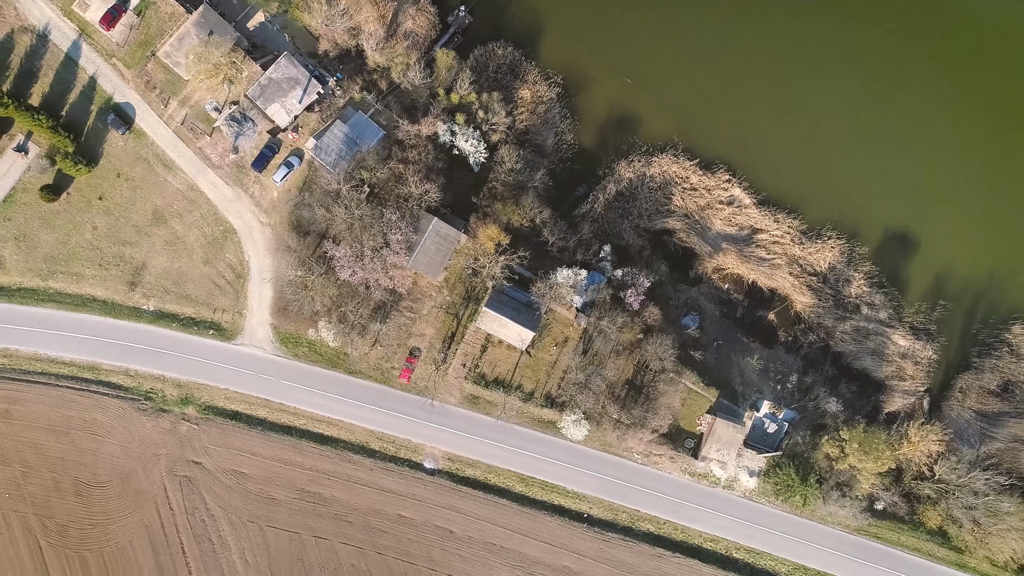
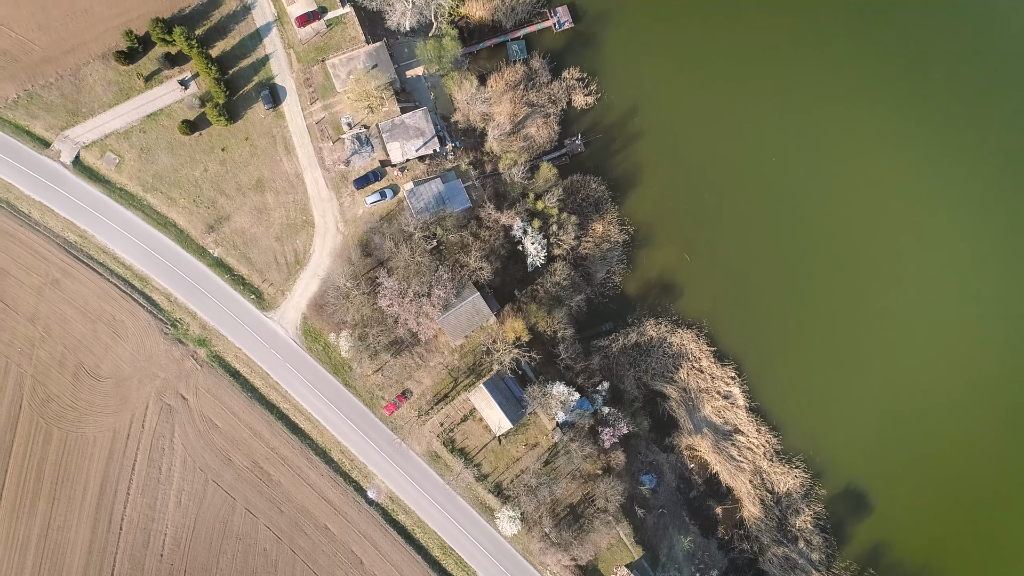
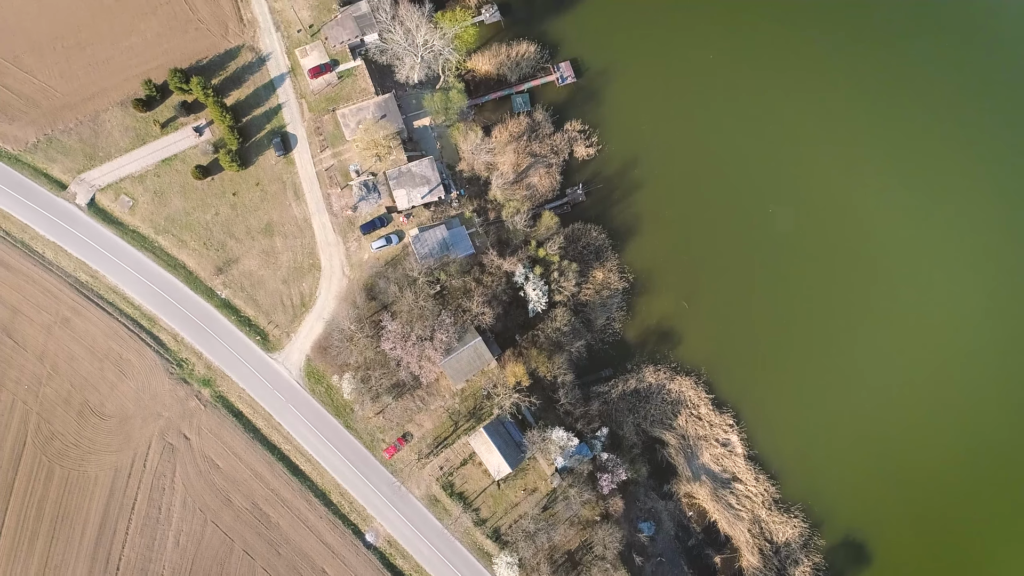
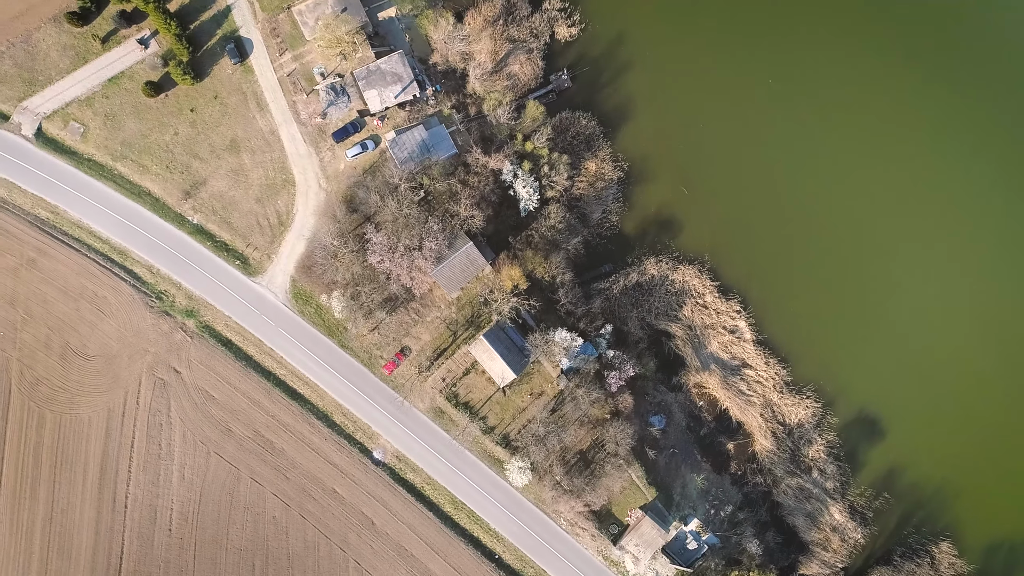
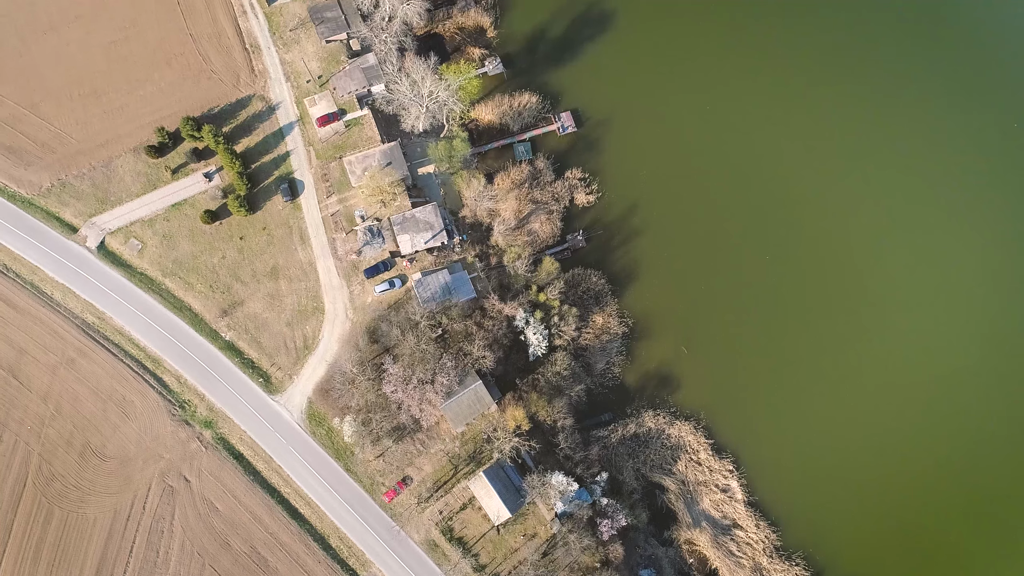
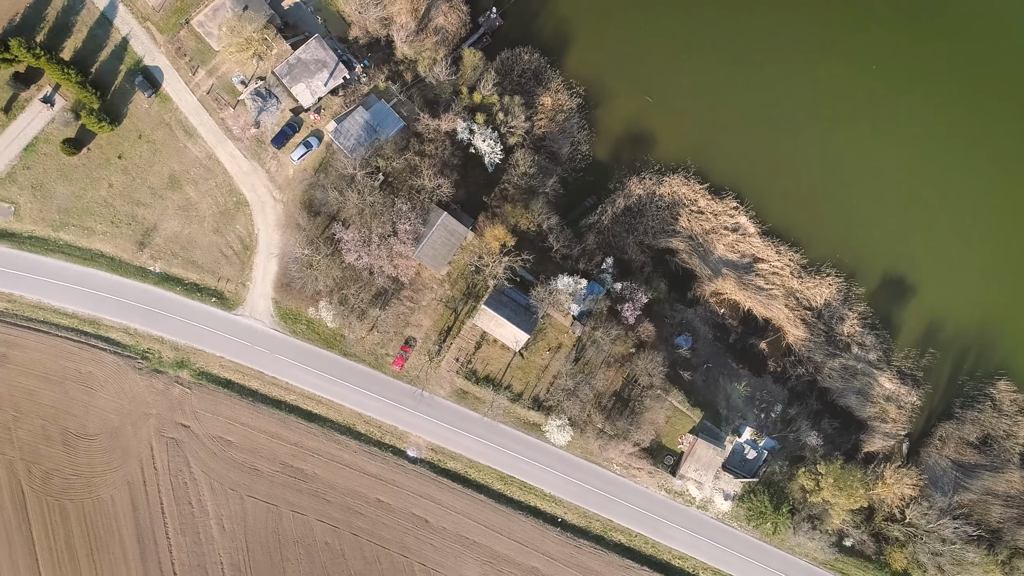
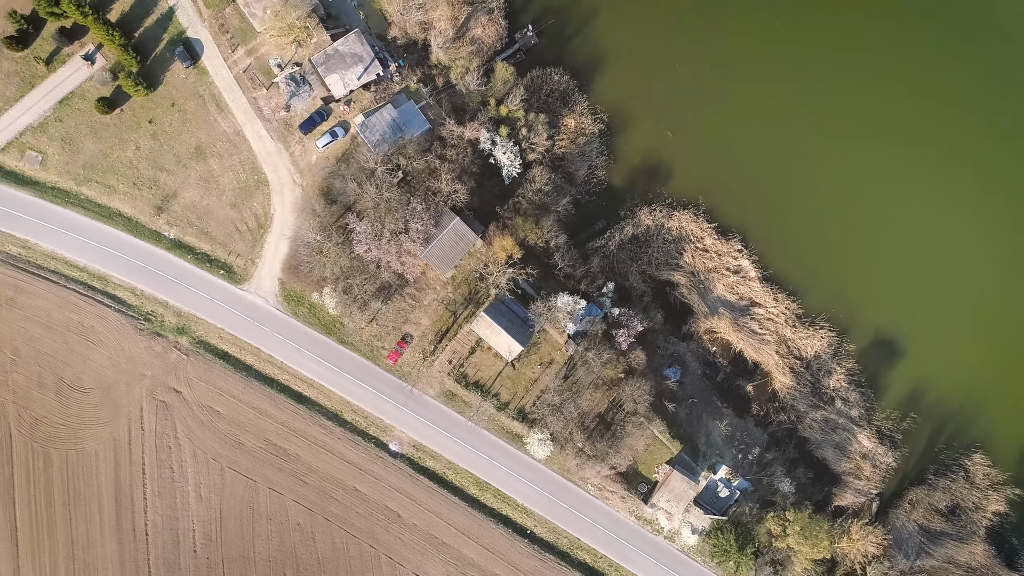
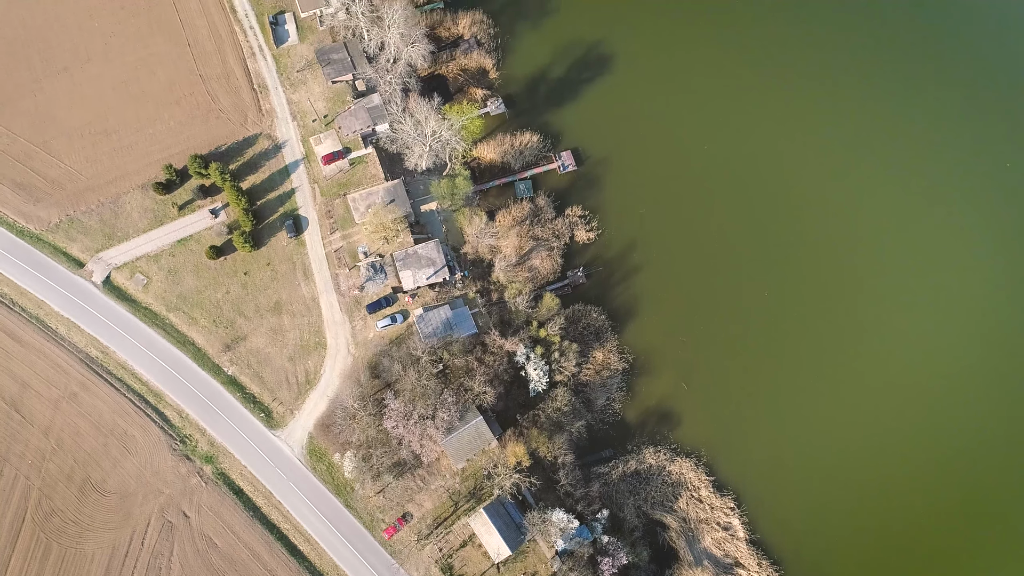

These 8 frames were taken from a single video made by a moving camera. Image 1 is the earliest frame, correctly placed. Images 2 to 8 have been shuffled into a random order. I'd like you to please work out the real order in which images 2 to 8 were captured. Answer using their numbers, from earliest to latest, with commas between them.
6, 7, 4, 2, 3, 5, 8
